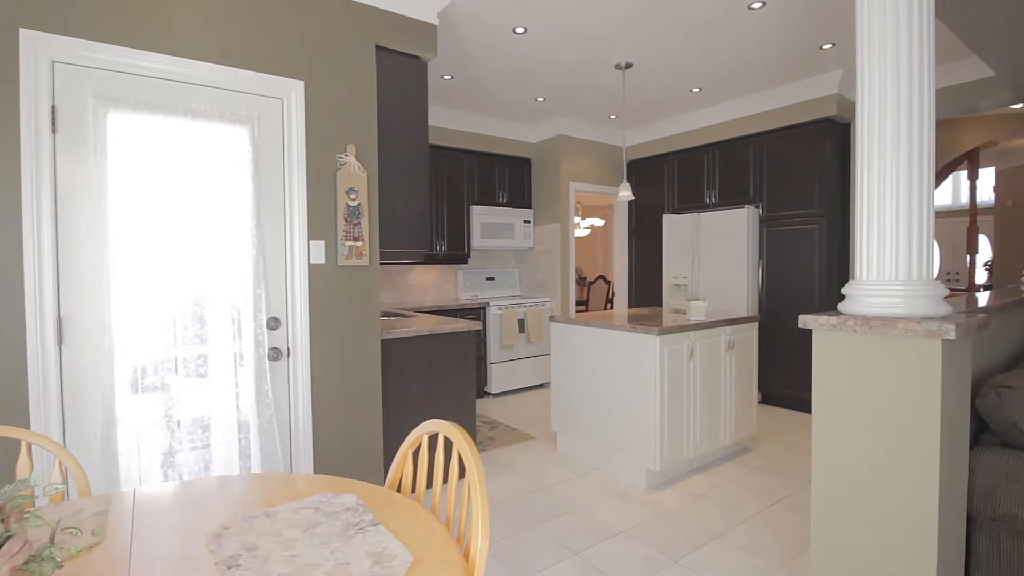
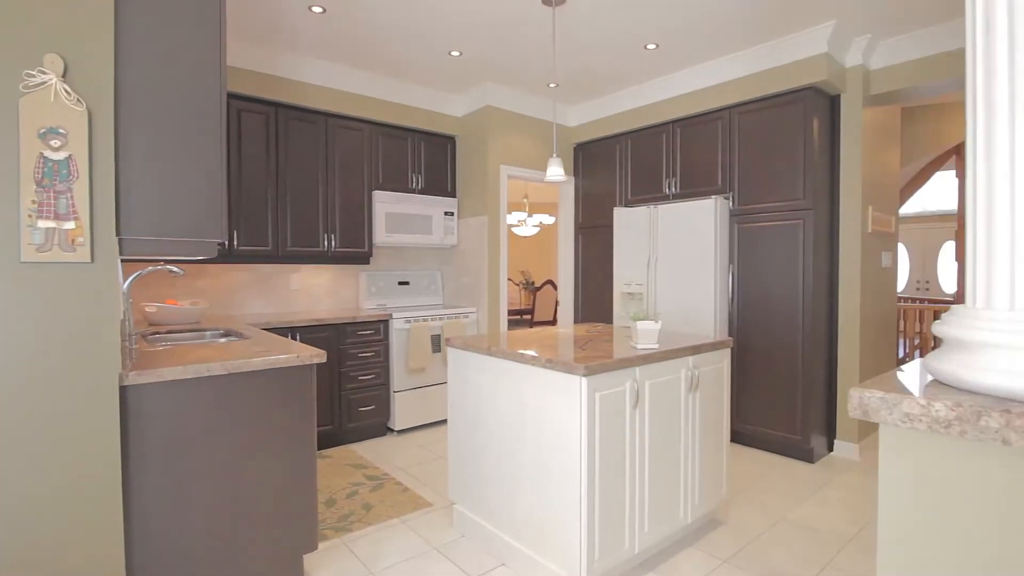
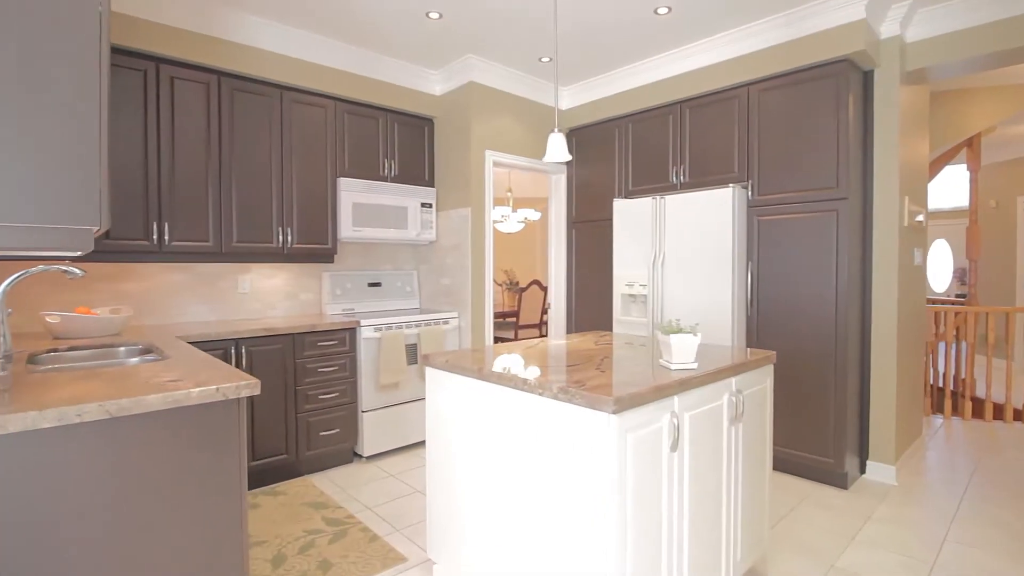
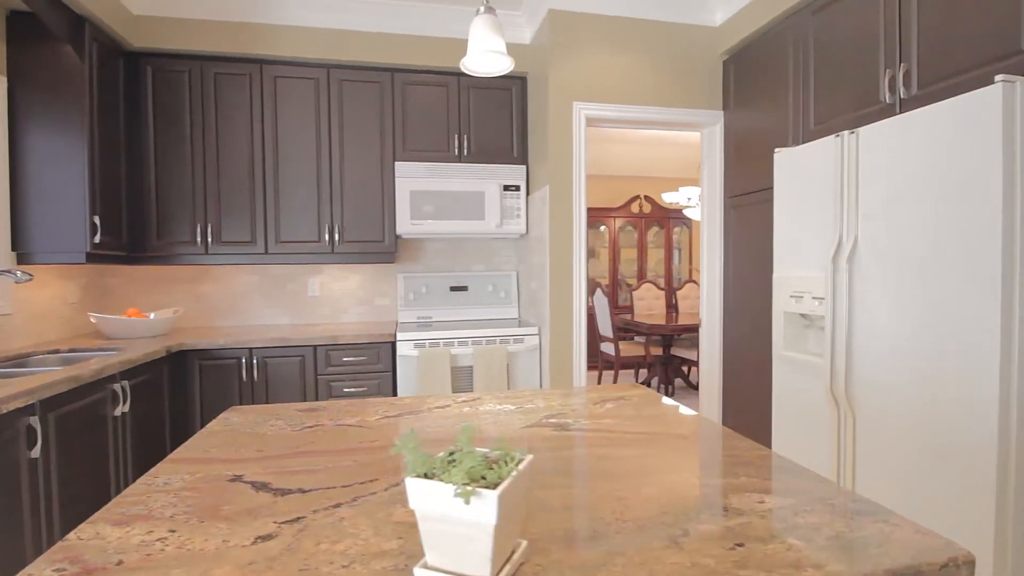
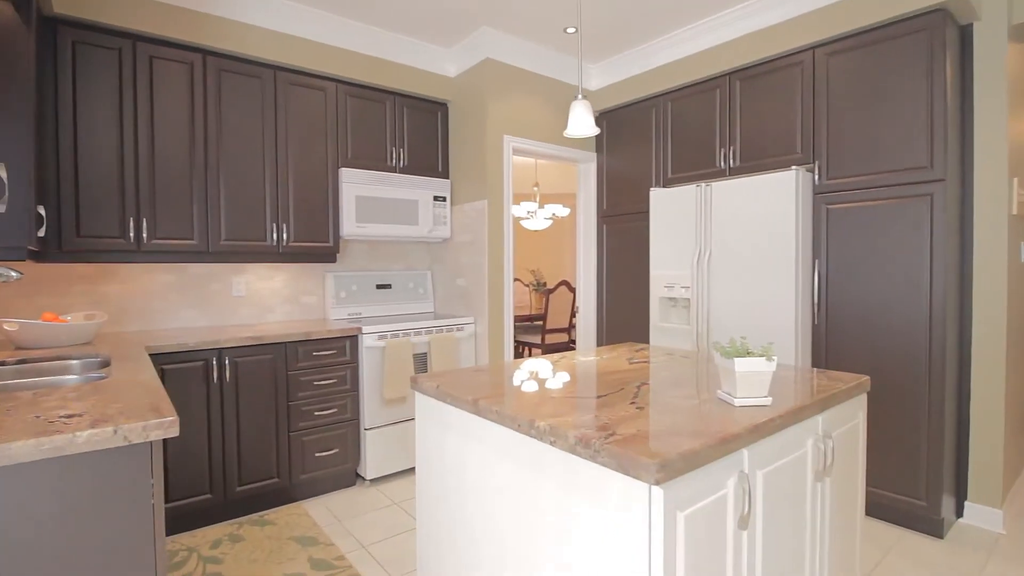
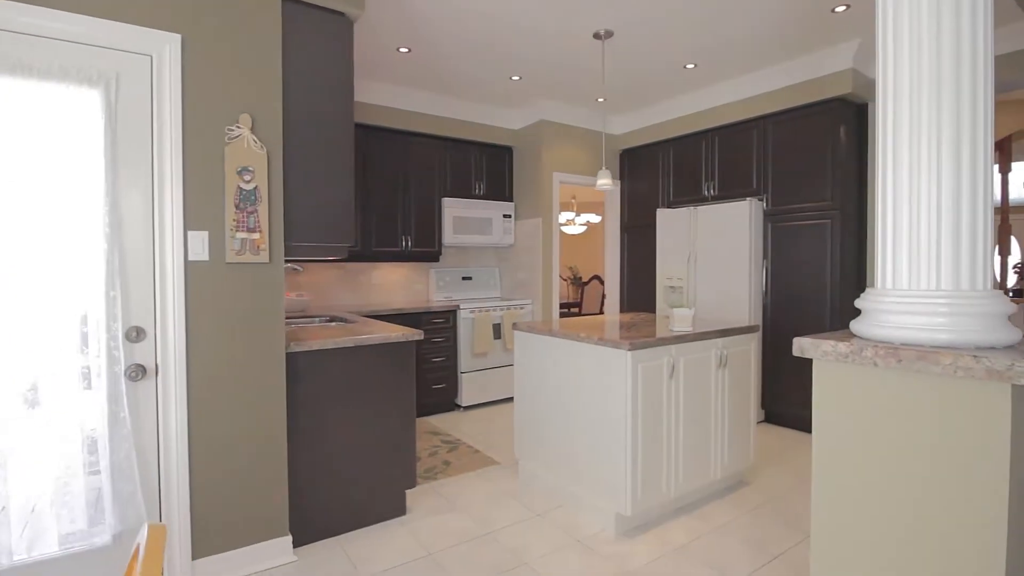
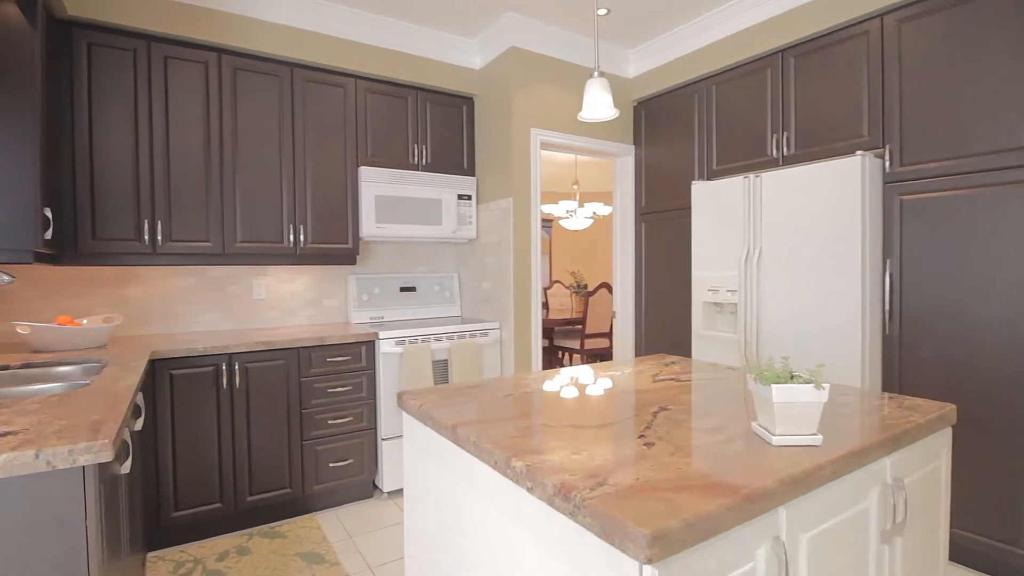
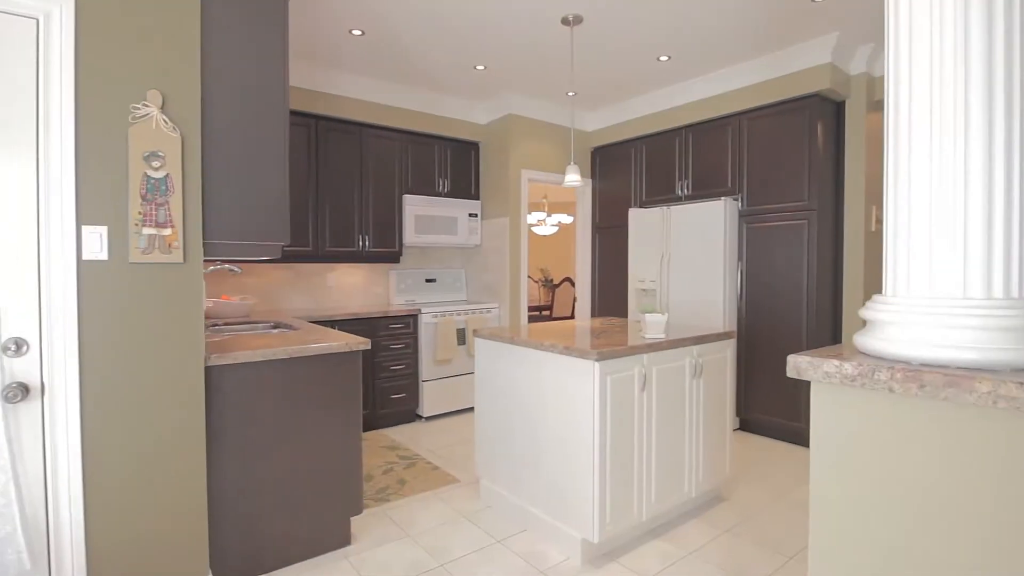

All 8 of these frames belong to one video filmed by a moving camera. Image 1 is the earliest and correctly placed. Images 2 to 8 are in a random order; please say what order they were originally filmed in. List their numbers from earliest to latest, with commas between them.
6, 8, 2, 3, 5, 7, 4
